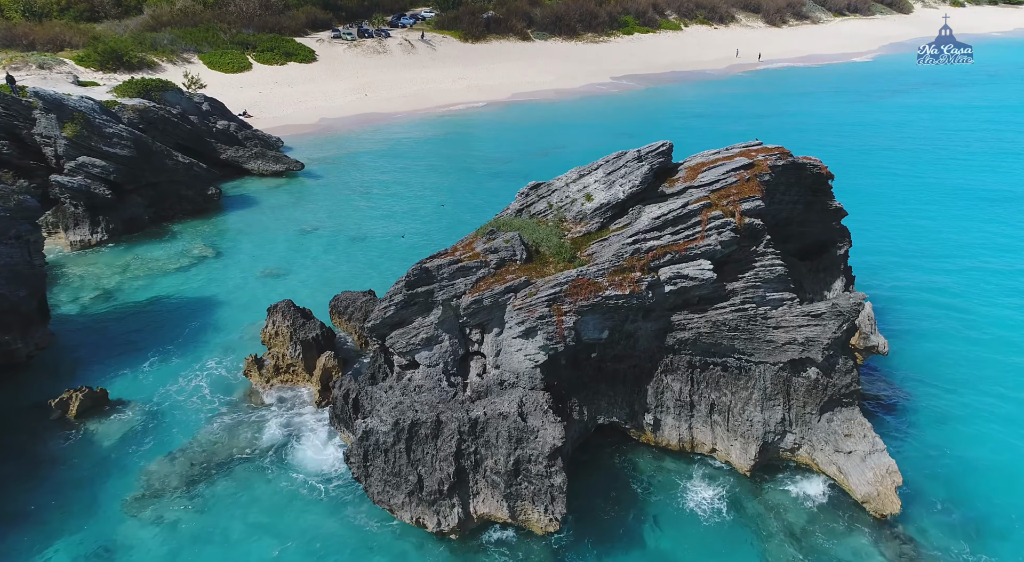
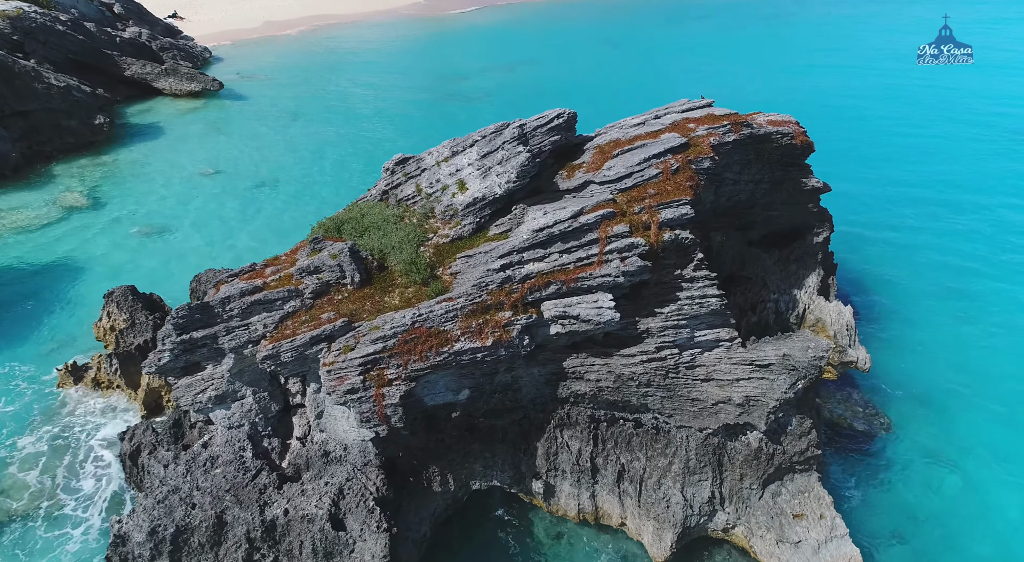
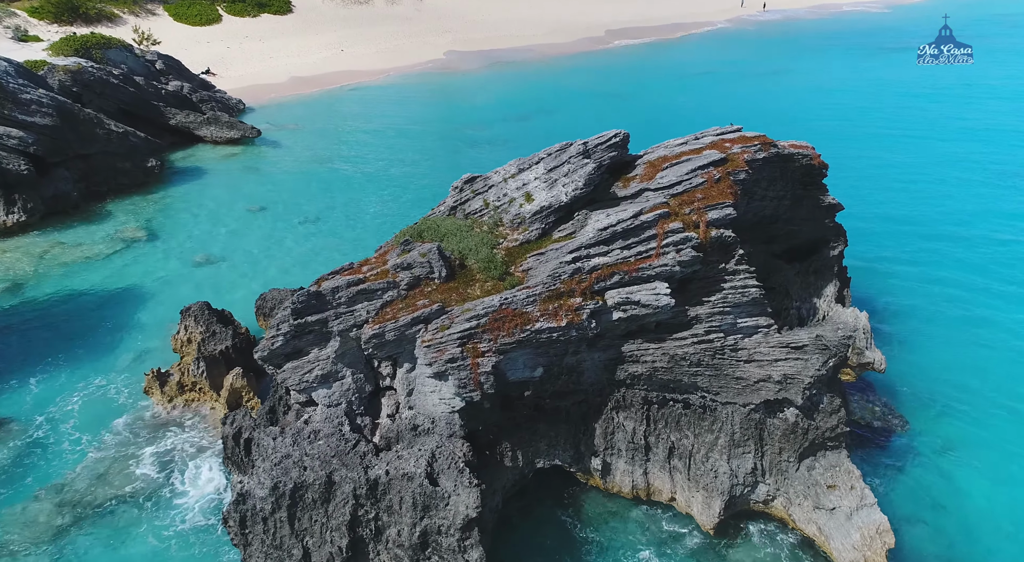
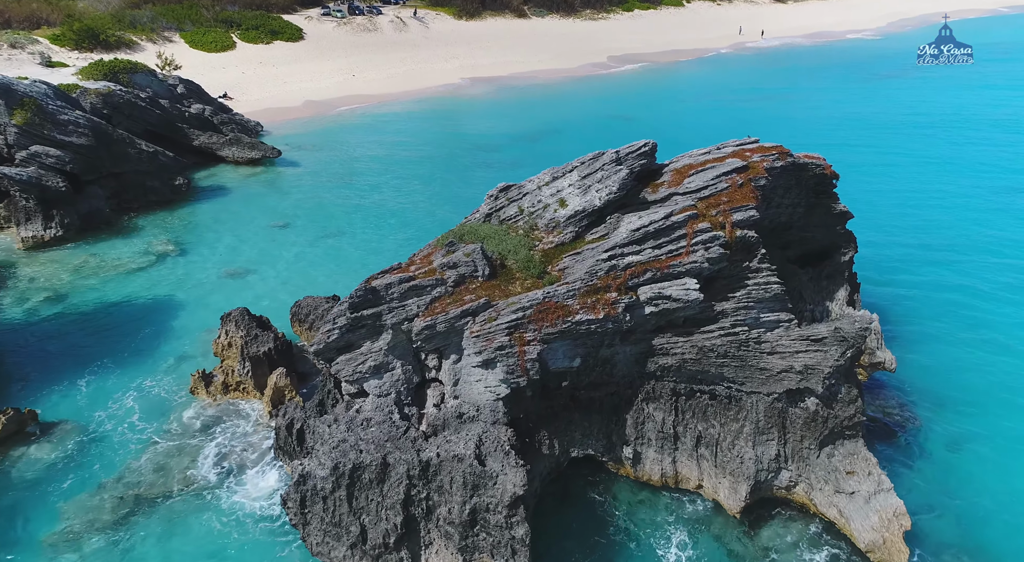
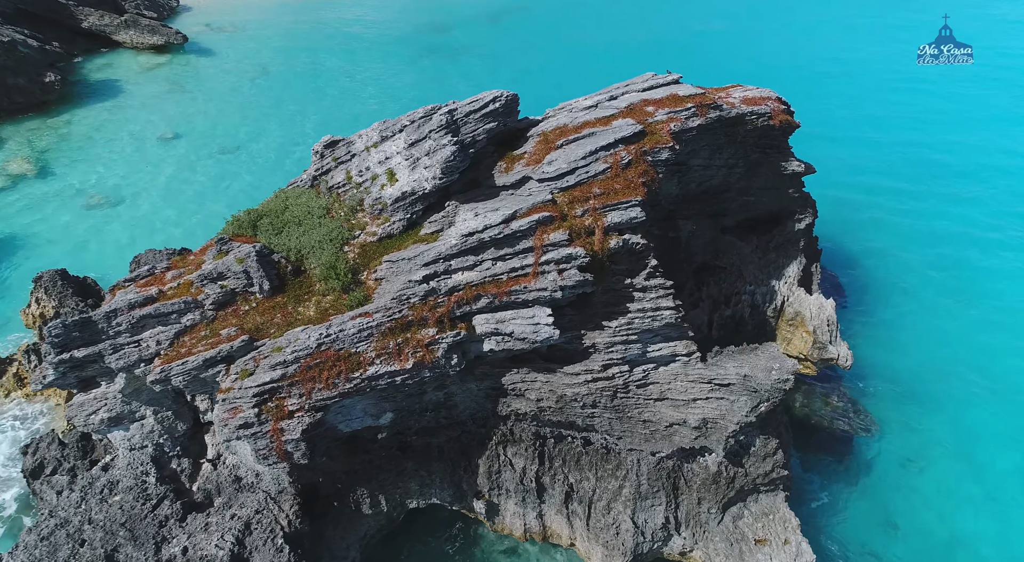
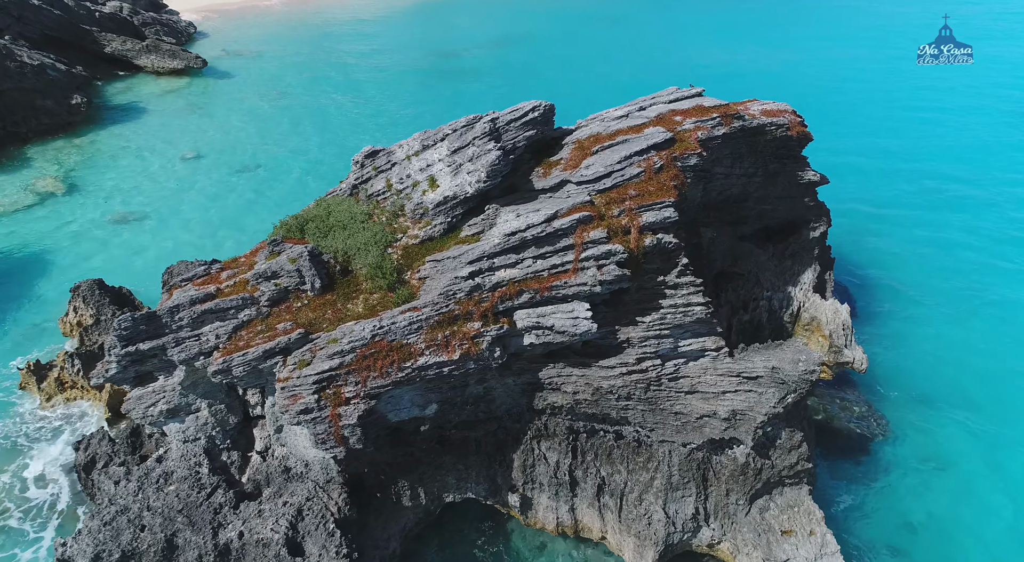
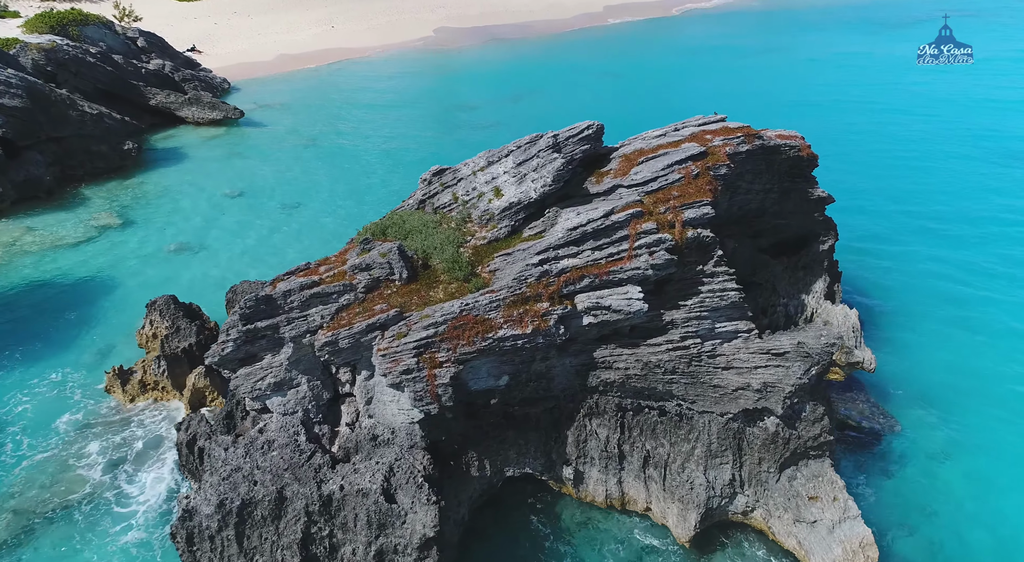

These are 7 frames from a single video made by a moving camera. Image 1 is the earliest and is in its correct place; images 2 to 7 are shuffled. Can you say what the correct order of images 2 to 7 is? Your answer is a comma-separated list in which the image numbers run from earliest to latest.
4, 3, 7, 2, 6, 5
